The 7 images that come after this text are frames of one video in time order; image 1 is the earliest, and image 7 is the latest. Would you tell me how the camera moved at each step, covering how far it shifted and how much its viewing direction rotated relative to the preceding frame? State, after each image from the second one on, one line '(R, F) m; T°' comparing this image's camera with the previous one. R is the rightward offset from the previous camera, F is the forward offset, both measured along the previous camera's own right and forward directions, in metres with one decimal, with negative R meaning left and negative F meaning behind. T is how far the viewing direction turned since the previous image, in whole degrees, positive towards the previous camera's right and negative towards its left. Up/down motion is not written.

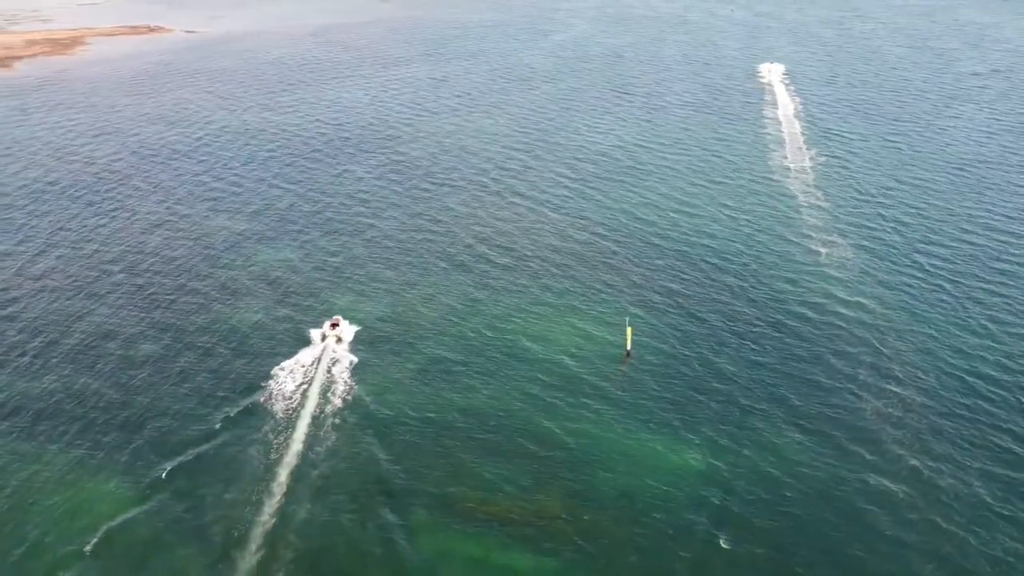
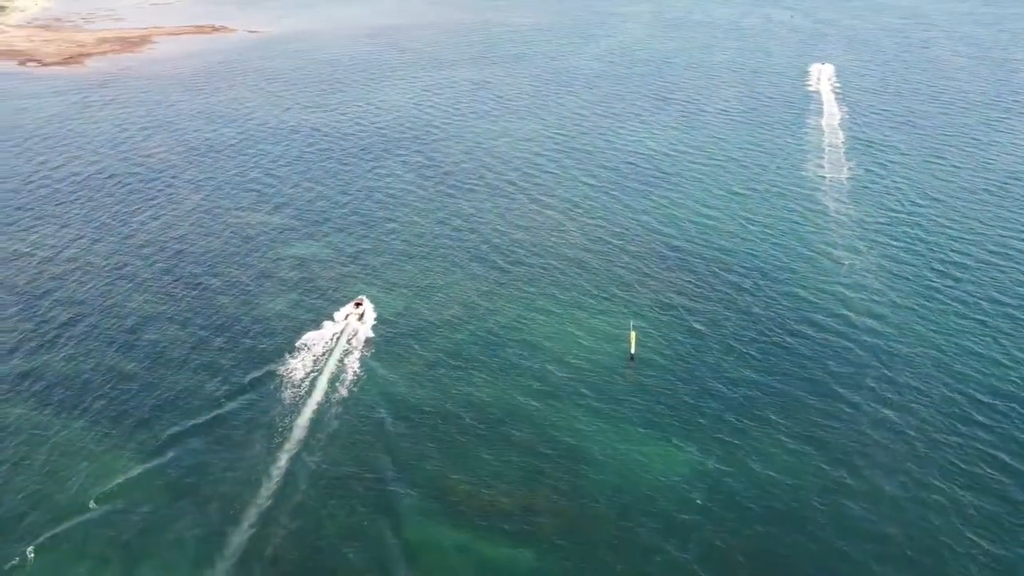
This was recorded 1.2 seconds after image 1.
(+6.1, -1.2) m; -5°
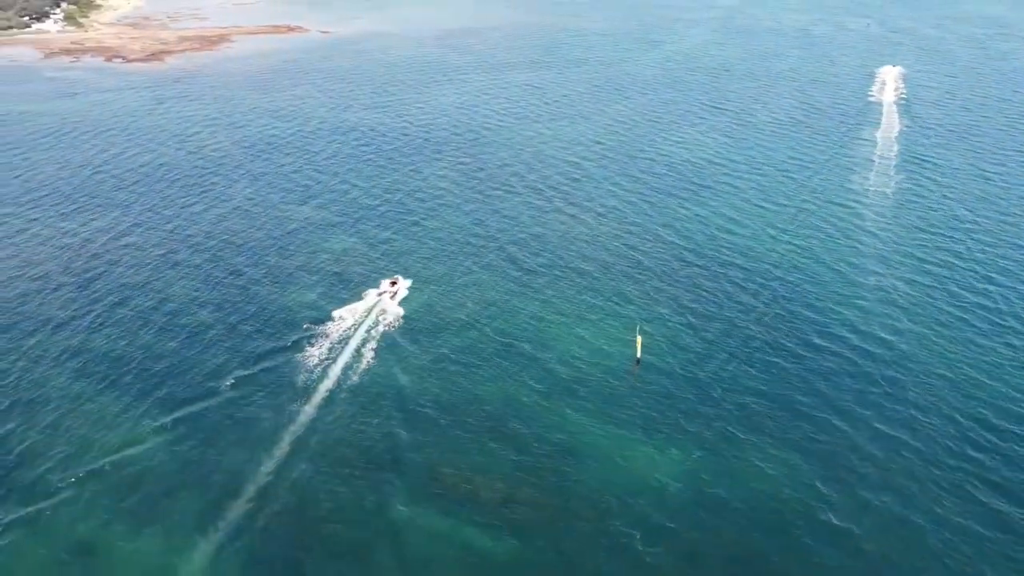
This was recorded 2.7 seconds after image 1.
(+6.7, -2.0) m; -5°
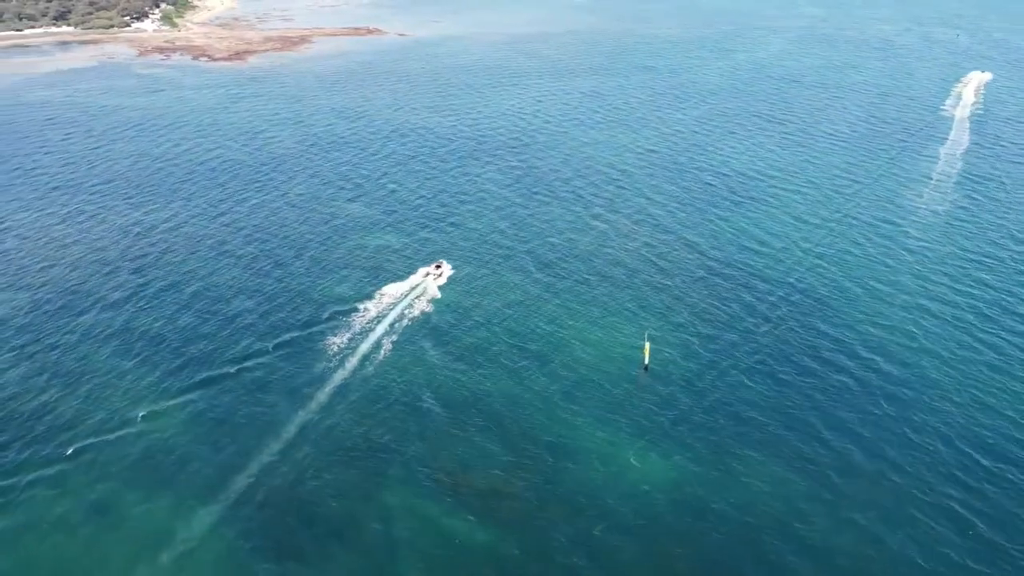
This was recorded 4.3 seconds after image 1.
(+7.6, -2.0) m; -6°
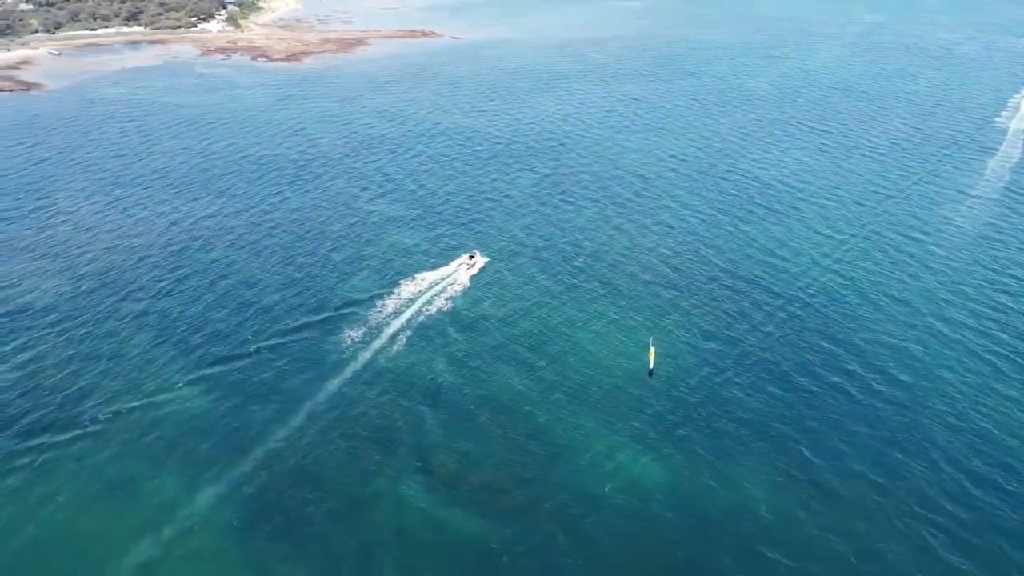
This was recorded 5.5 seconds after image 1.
(+5.7, -1.8) m; -4°
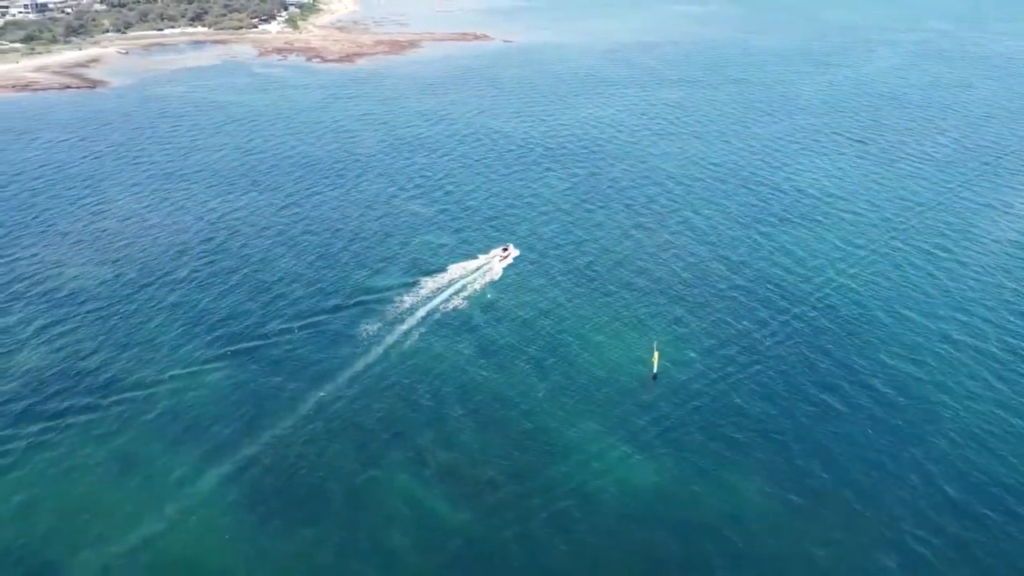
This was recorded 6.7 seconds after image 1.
(+5.7, -1.7) m; -4°
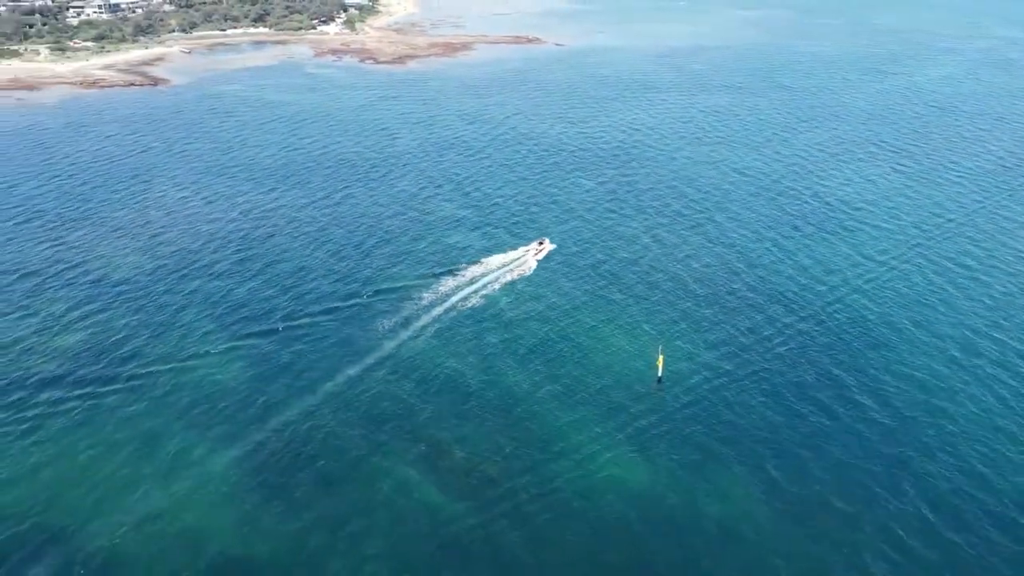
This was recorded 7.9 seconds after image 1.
(+6.4, -1.8) m; -4°
